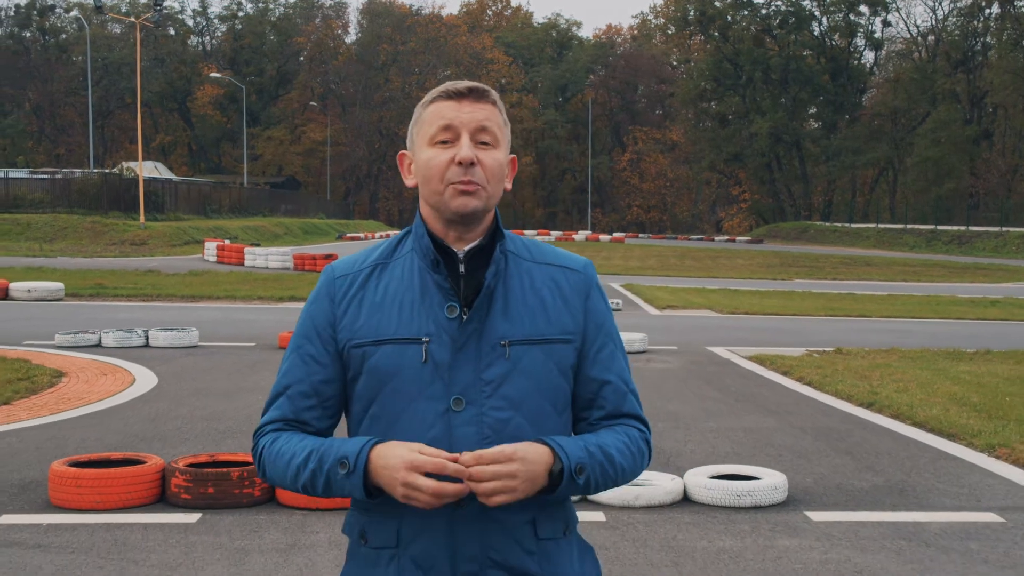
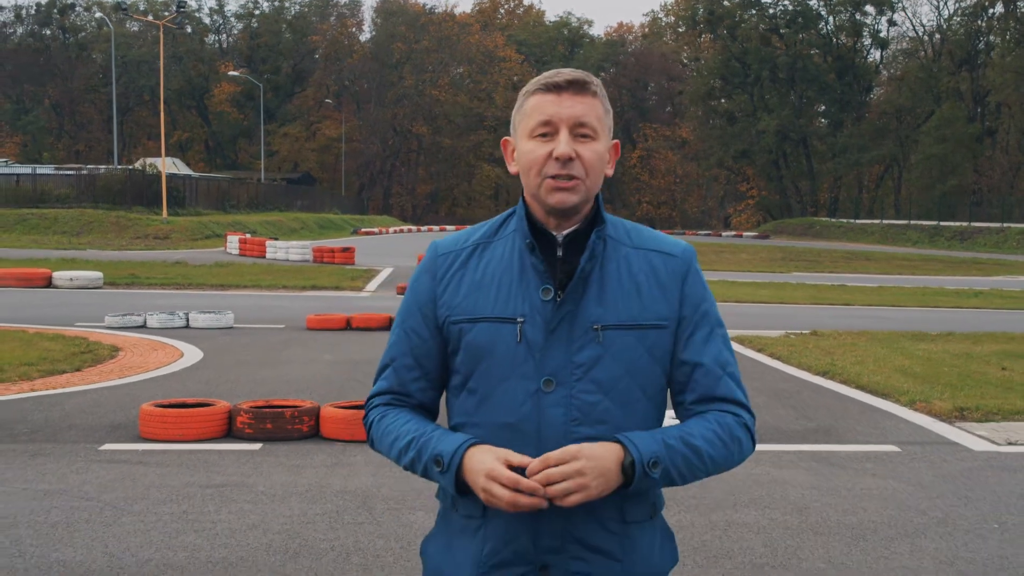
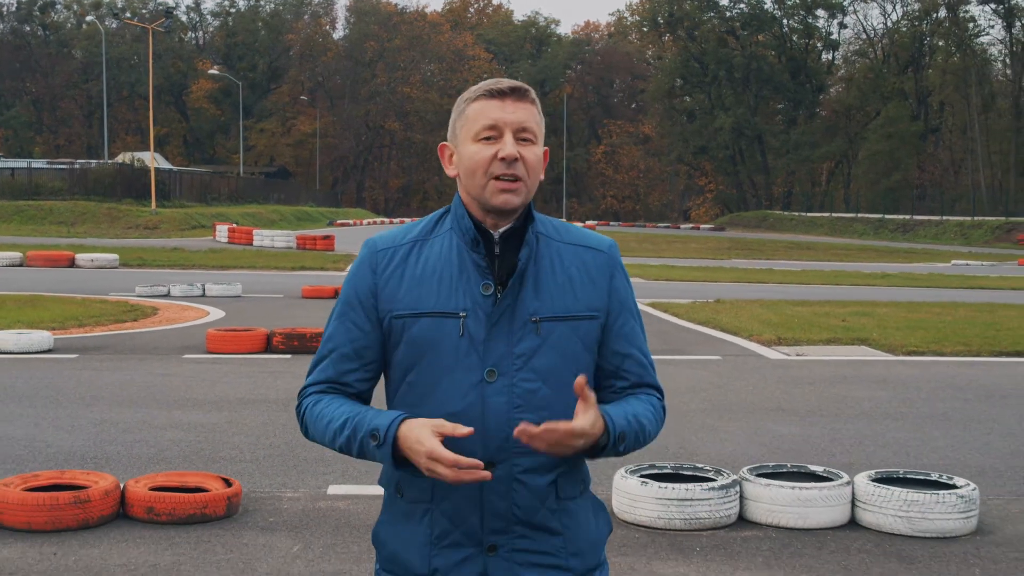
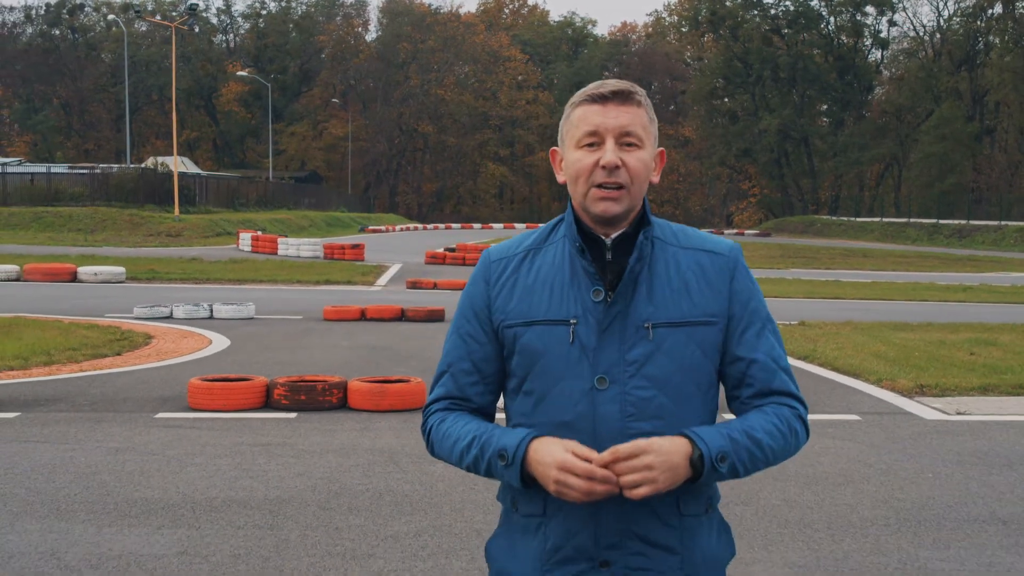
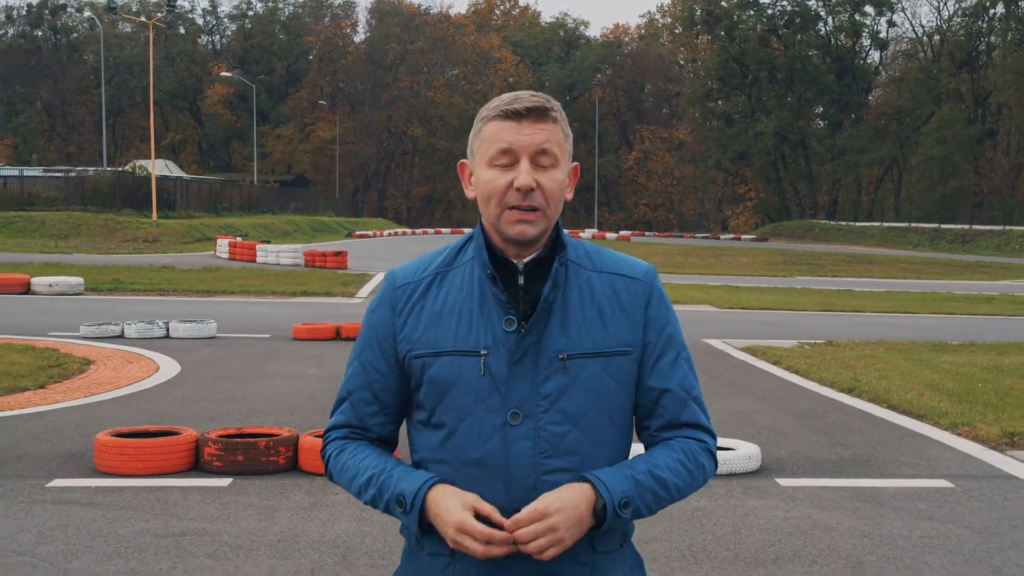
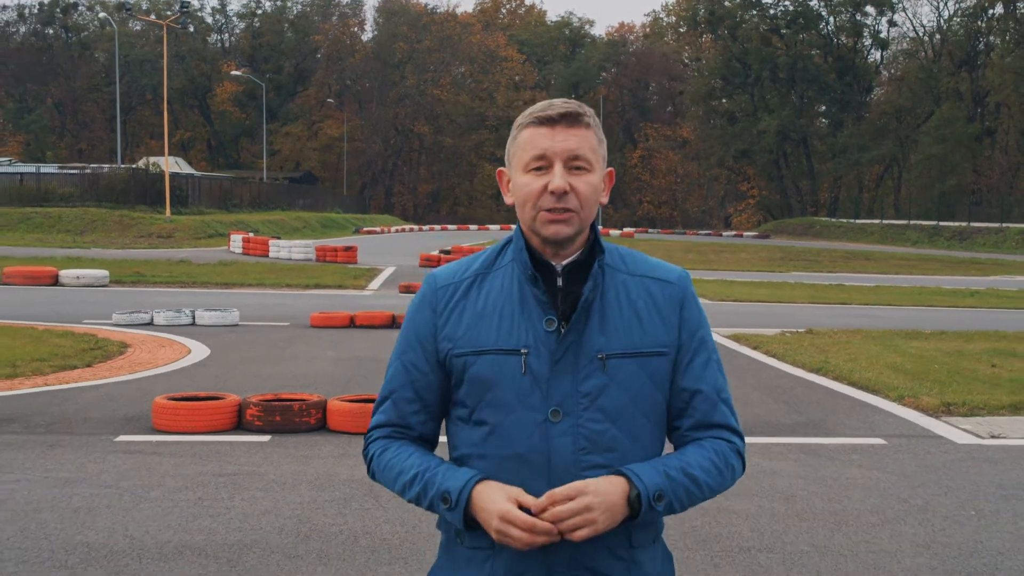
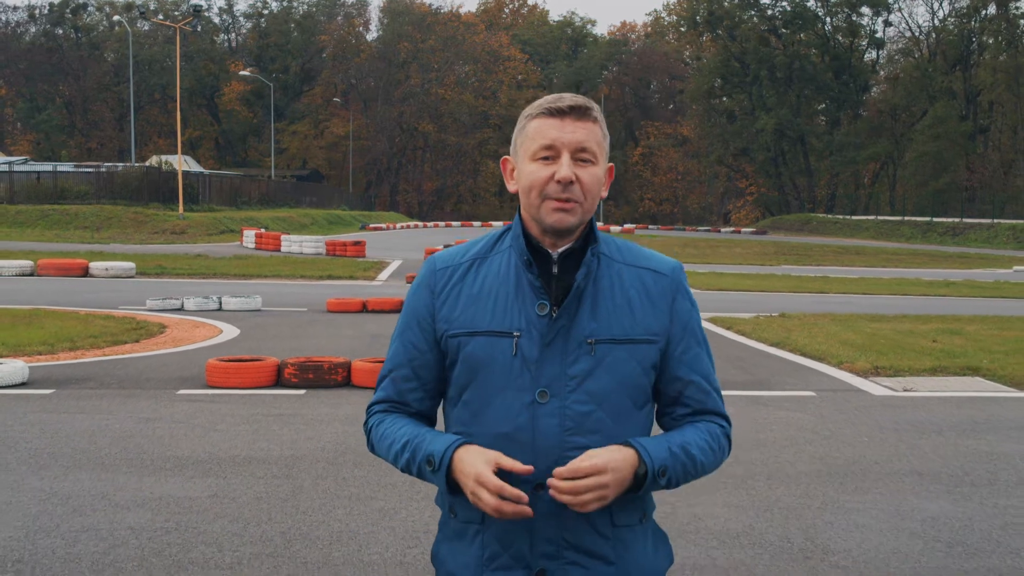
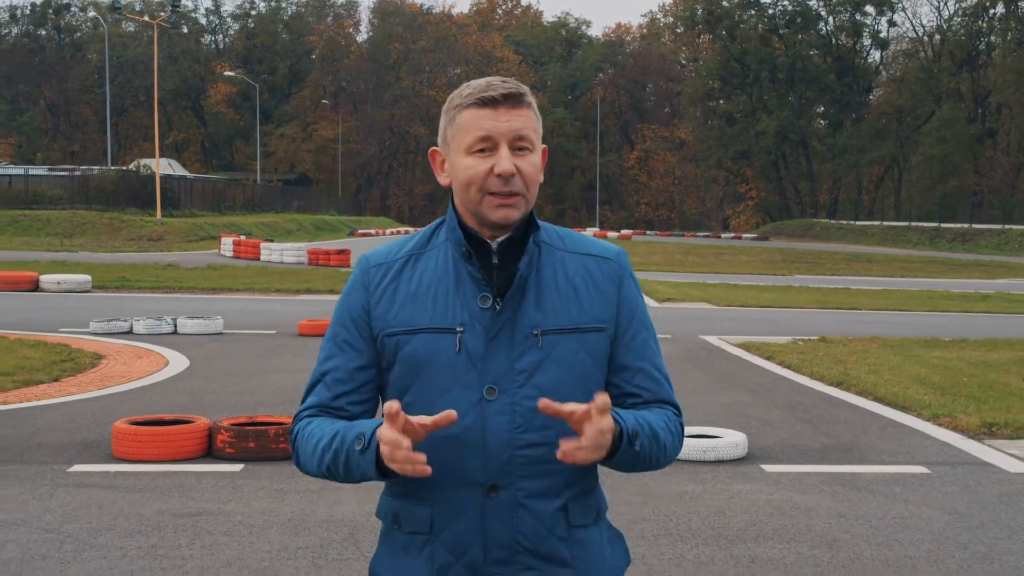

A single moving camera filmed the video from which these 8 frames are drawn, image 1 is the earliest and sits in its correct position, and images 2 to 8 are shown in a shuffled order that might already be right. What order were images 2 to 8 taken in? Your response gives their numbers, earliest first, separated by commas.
5, 8, 2, 6, 4, 7, 3
